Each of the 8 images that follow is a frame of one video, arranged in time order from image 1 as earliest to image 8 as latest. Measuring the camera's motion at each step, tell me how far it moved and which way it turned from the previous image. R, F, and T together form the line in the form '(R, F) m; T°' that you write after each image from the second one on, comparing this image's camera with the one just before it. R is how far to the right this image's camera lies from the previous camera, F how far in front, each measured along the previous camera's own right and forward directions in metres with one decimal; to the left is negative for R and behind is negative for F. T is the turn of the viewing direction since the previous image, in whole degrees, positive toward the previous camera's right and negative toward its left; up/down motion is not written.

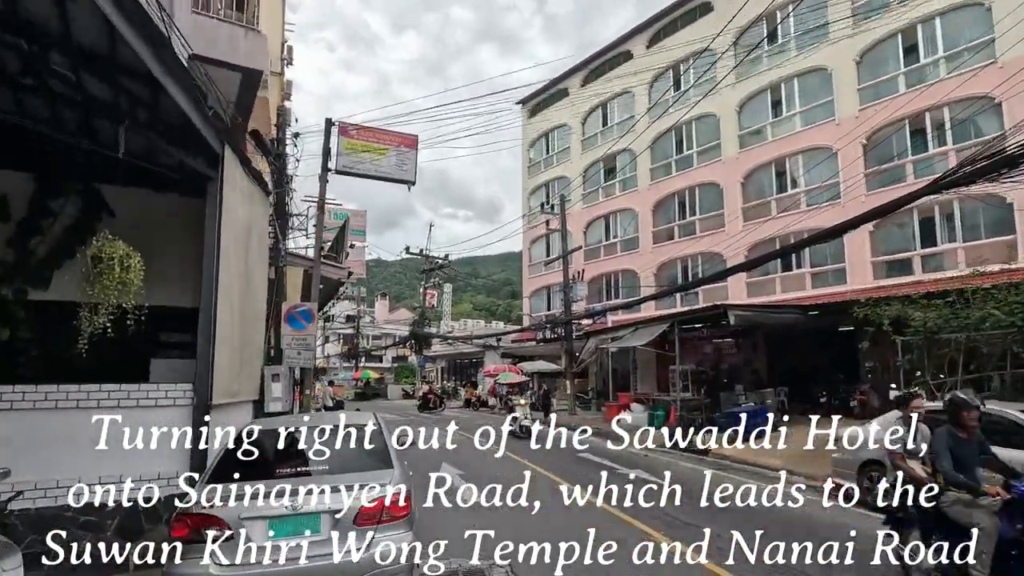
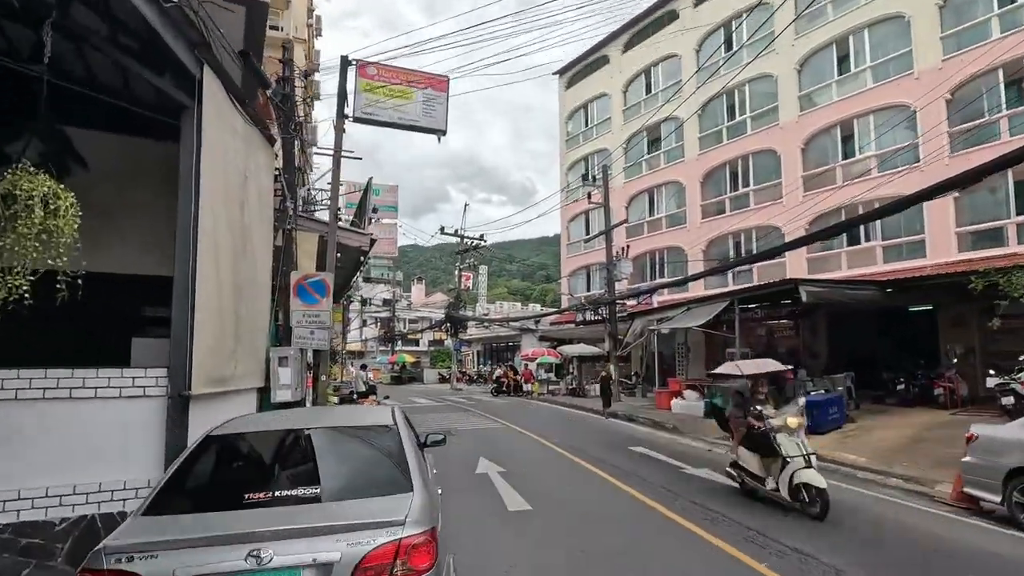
(-0.2, +1.5) m; -3°
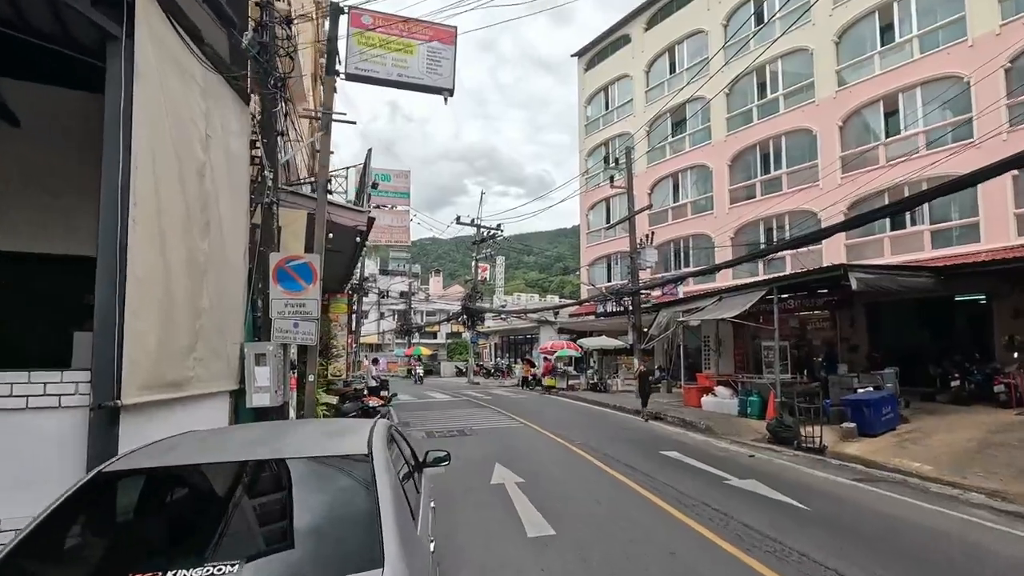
(0.0, +1.2) m; -2°
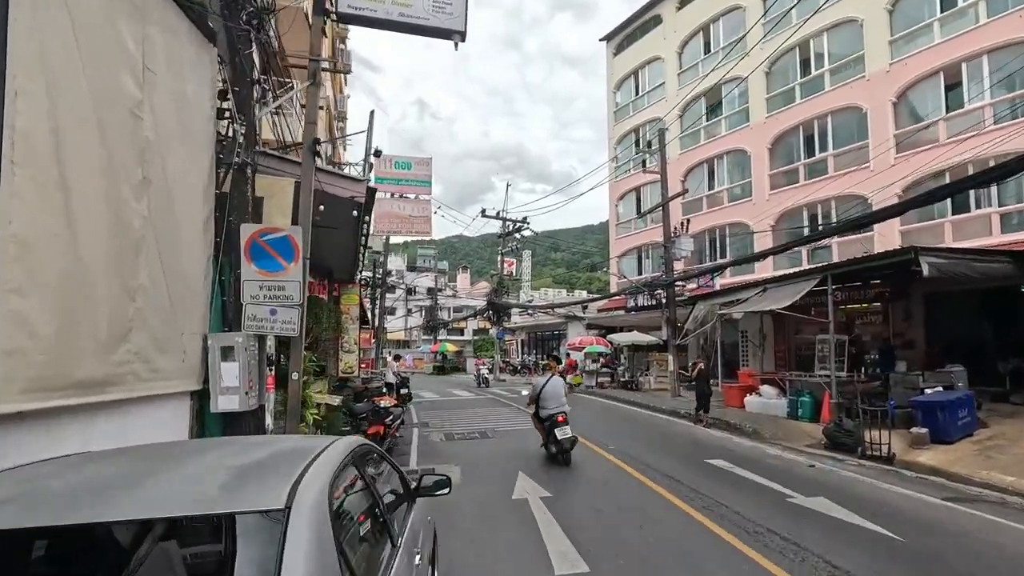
(0.0, +1.2) m; -2°
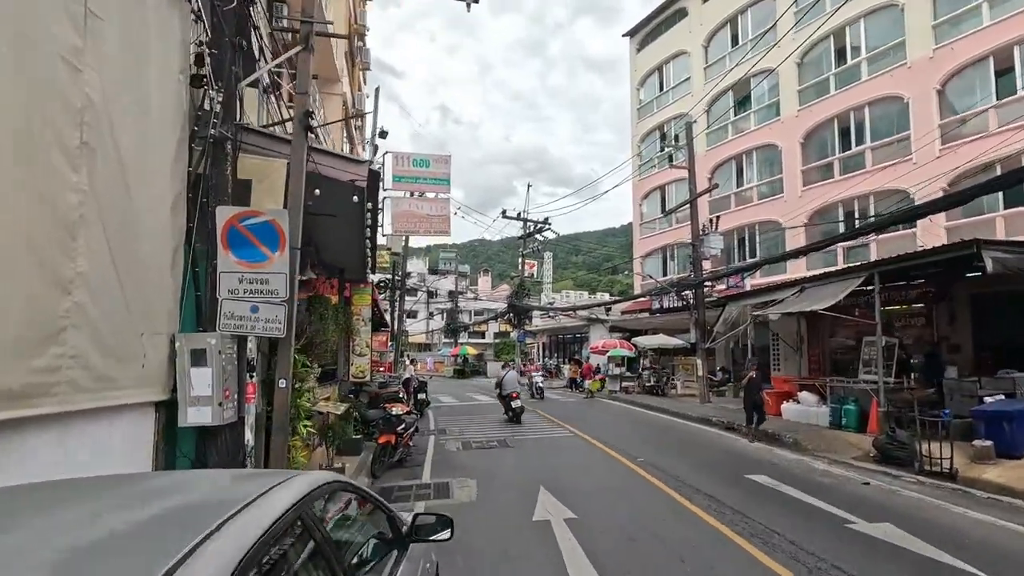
(0.0, +0.8) m; -2°
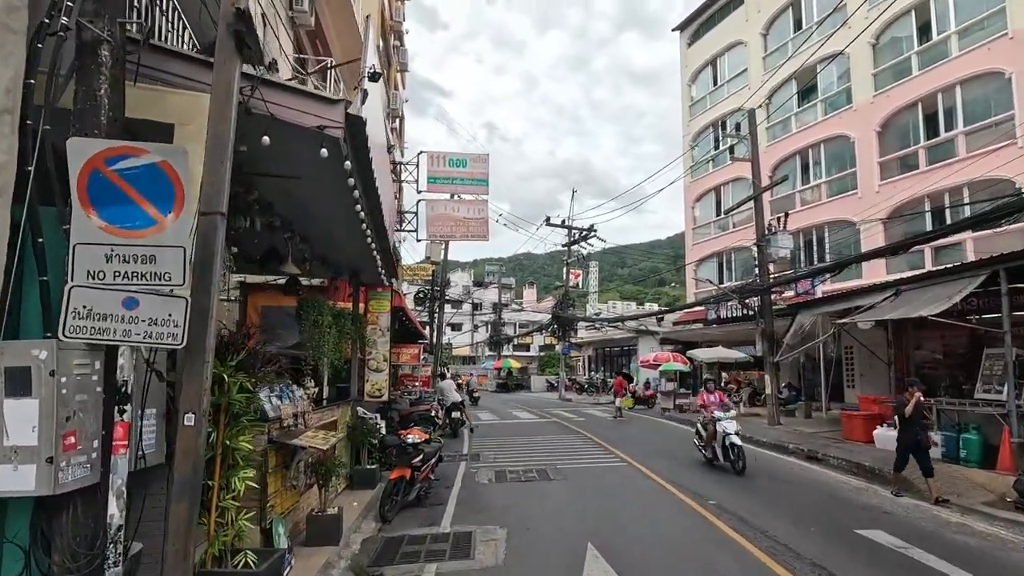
(+0.1, +1.8) m; -4°
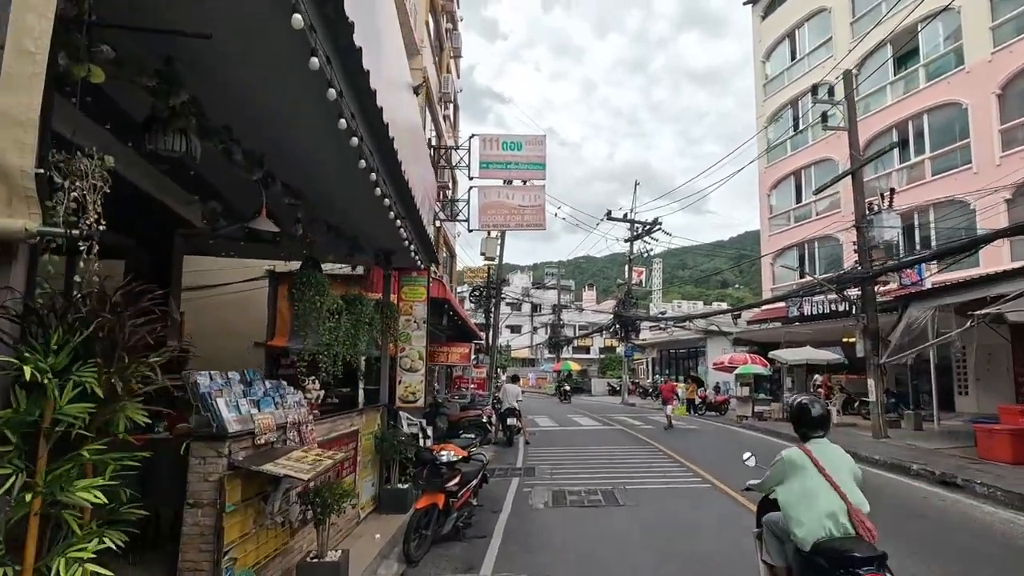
(0.0, +1.8) m; -5°
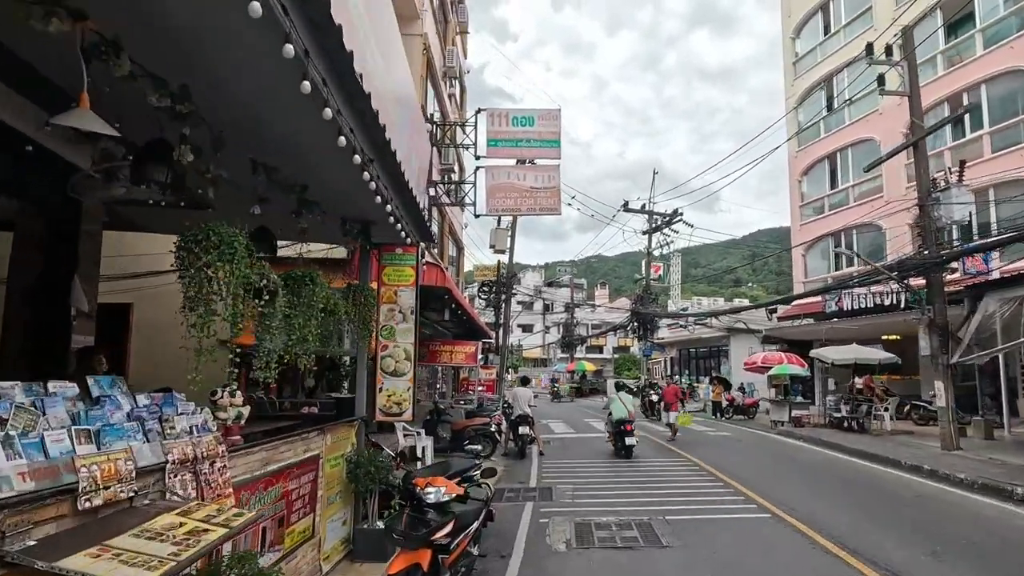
(0.0, +1.9) m; -1°
